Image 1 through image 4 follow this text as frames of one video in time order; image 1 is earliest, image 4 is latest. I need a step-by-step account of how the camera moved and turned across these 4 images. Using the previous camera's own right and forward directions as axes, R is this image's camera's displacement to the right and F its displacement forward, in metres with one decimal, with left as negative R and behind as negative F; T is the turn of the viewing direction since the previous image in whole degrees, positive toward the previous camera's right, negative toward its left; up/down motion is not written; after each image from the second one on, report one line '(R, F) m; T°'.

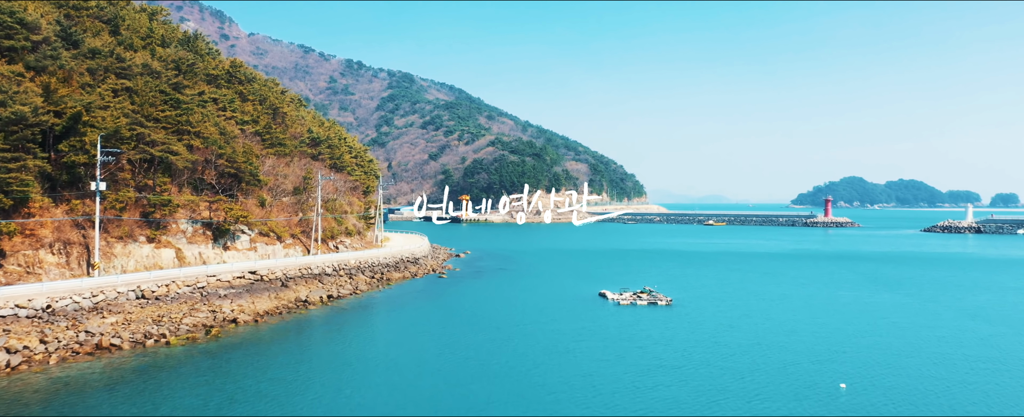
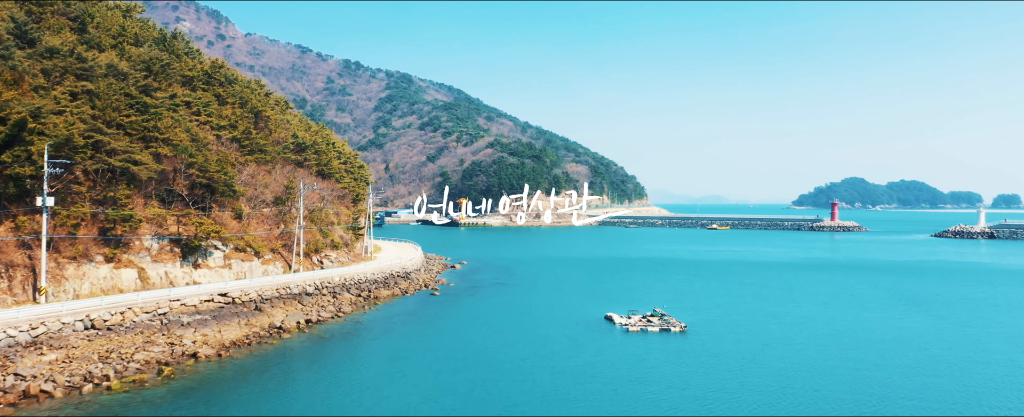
(+0.1, +3.0) m; 0°
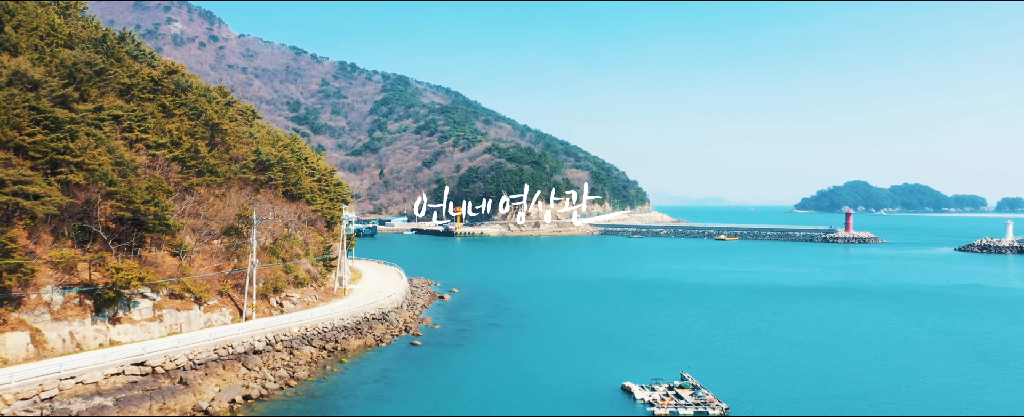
(+0.2, +6.2) m; 0°
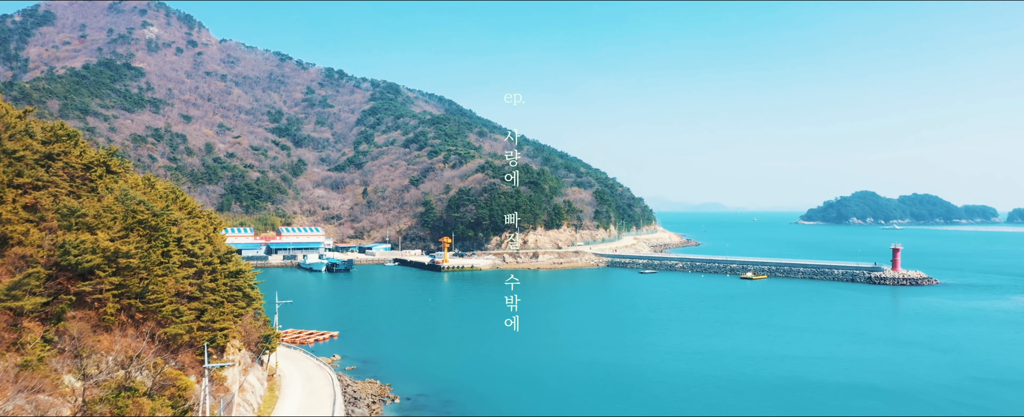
(+0.5, +16.6) m; 0°
